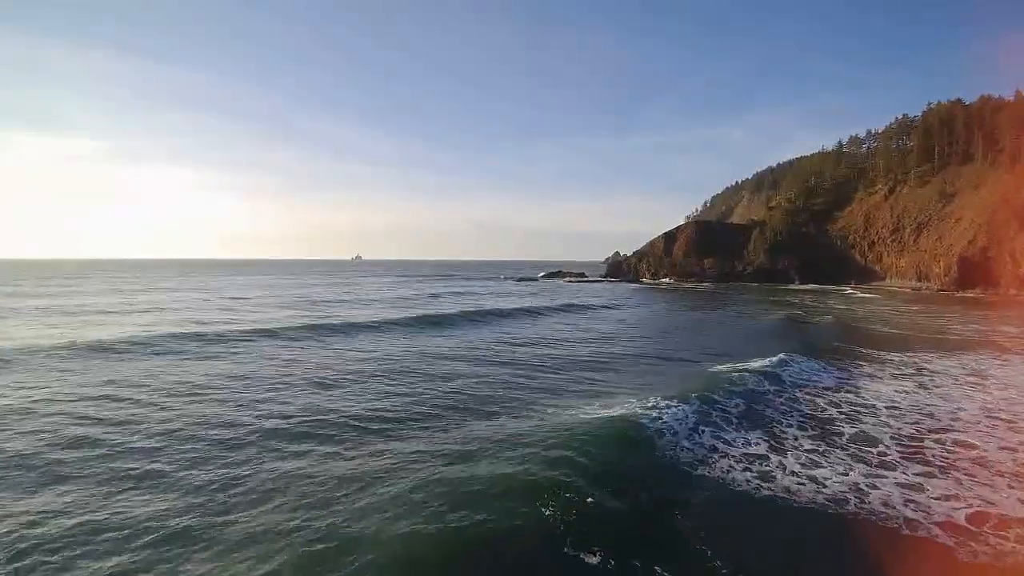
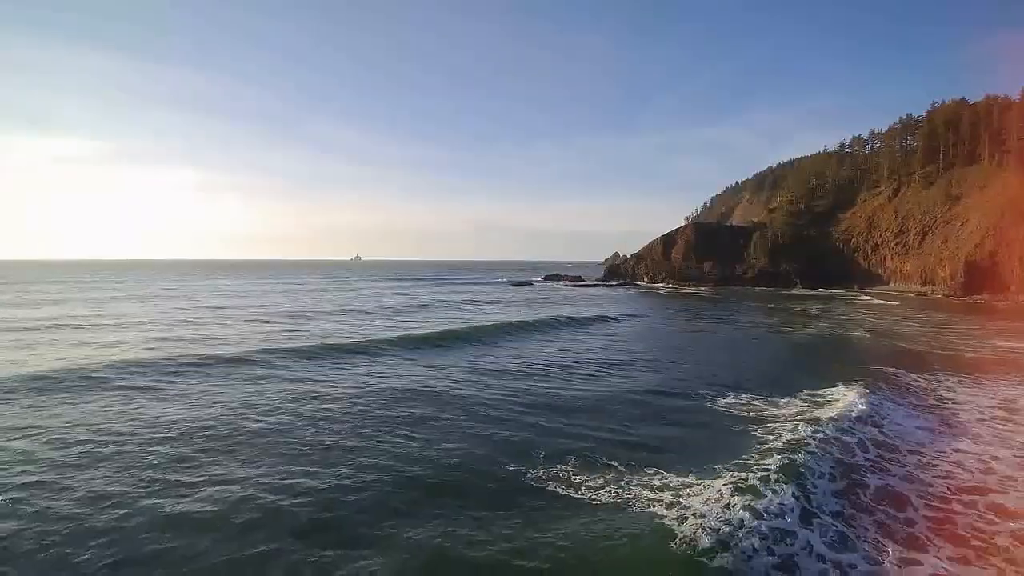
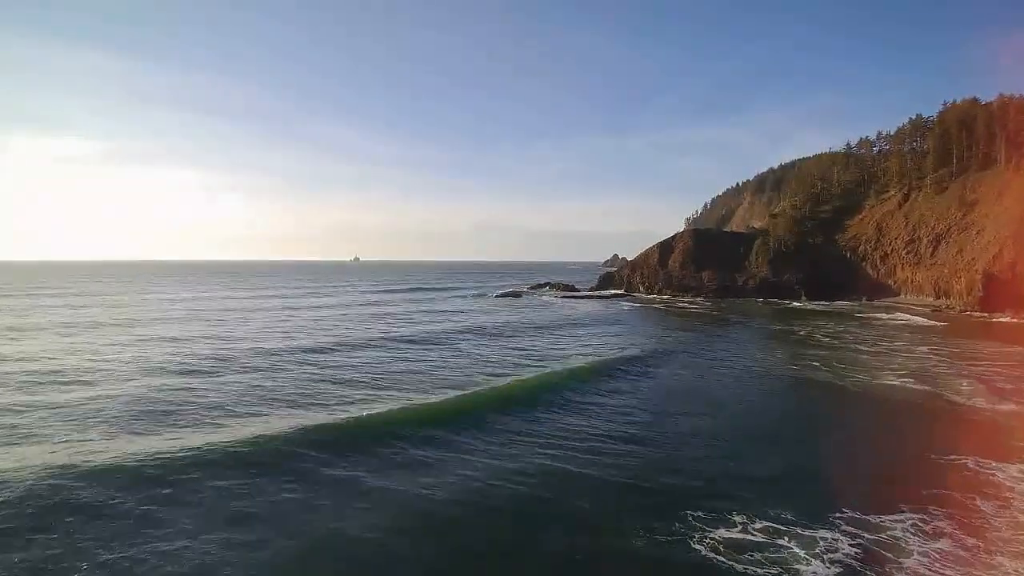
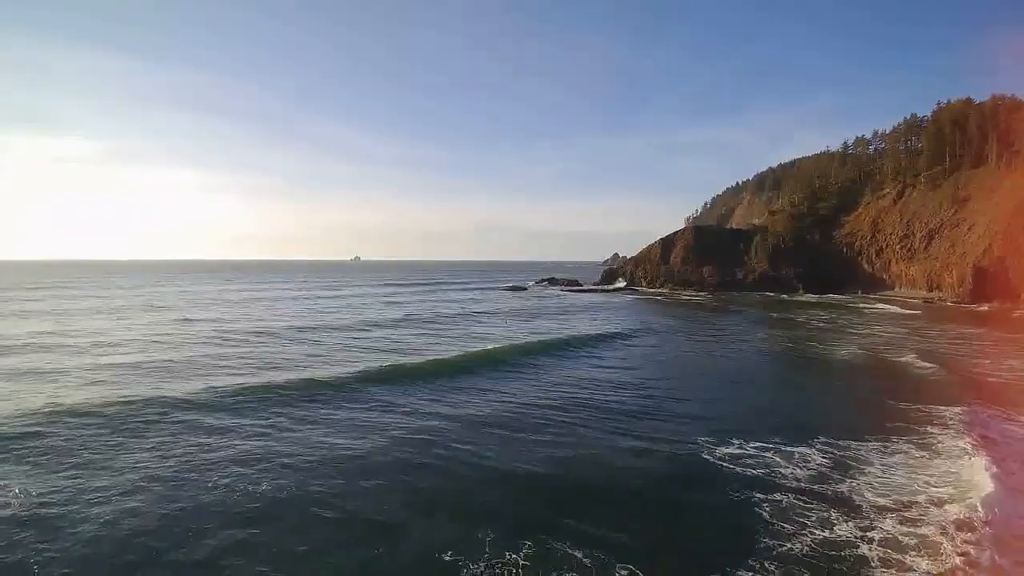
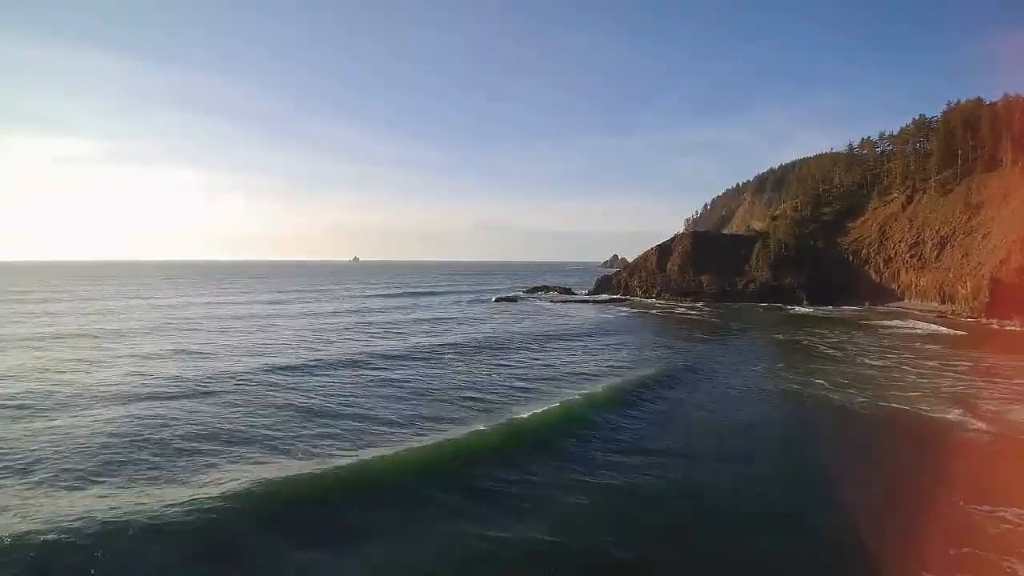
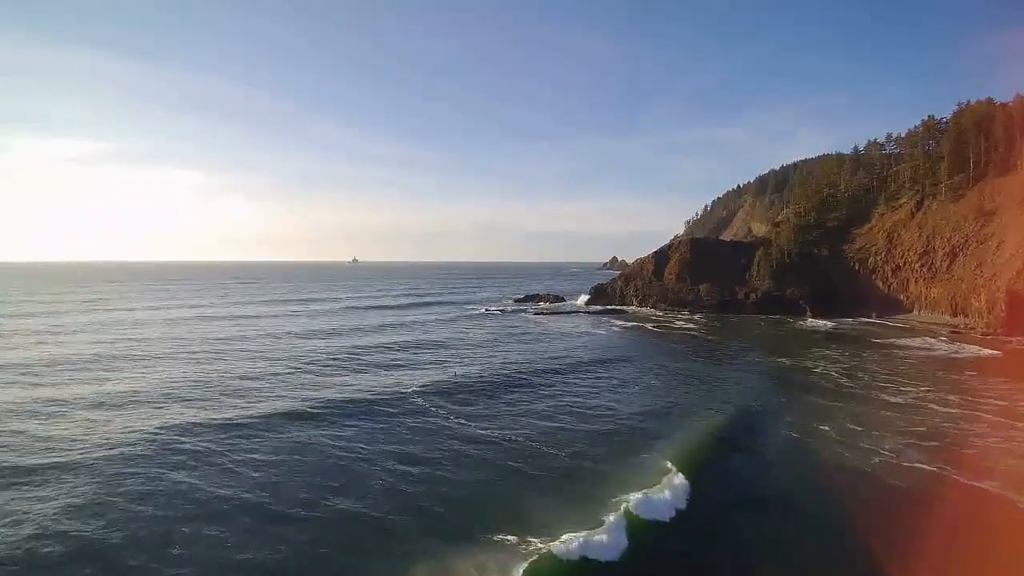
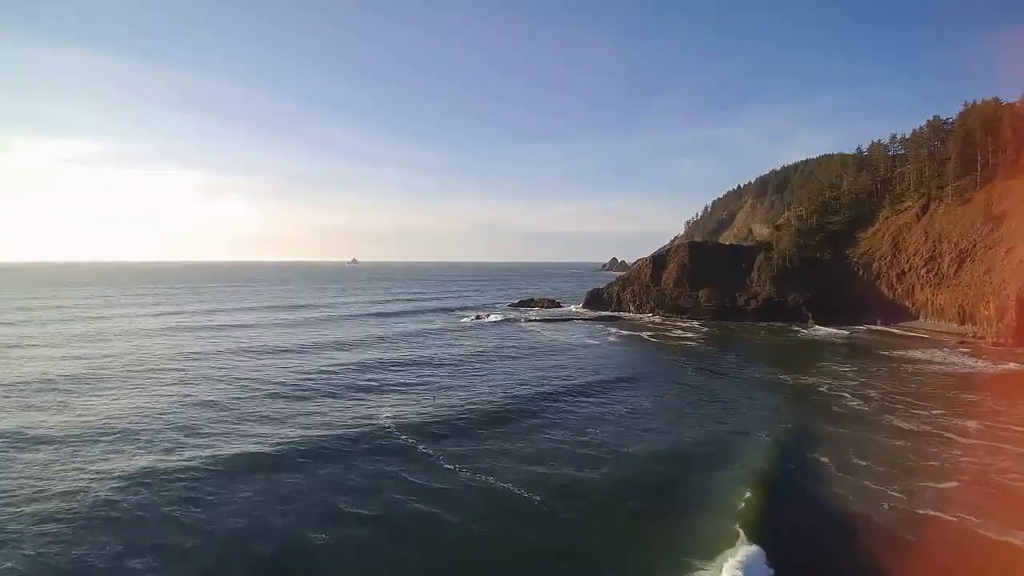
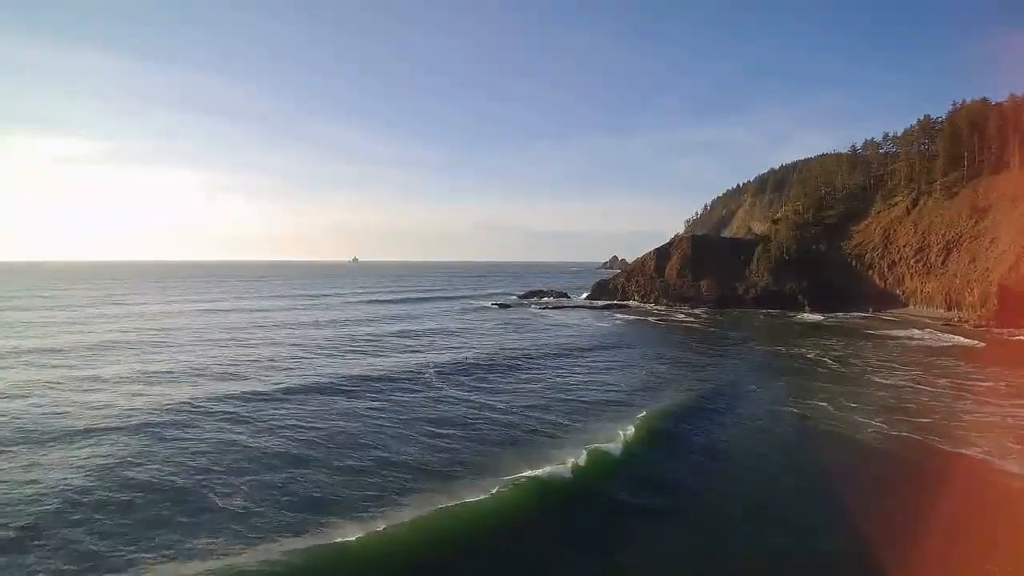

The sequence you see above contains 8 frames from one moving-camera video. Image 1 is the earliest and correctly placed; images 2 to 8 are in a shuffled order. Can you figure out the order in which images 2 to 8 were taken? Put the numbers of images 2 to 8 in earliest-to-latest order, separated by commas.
2, 4, 3, 5, 8, 6, 7
